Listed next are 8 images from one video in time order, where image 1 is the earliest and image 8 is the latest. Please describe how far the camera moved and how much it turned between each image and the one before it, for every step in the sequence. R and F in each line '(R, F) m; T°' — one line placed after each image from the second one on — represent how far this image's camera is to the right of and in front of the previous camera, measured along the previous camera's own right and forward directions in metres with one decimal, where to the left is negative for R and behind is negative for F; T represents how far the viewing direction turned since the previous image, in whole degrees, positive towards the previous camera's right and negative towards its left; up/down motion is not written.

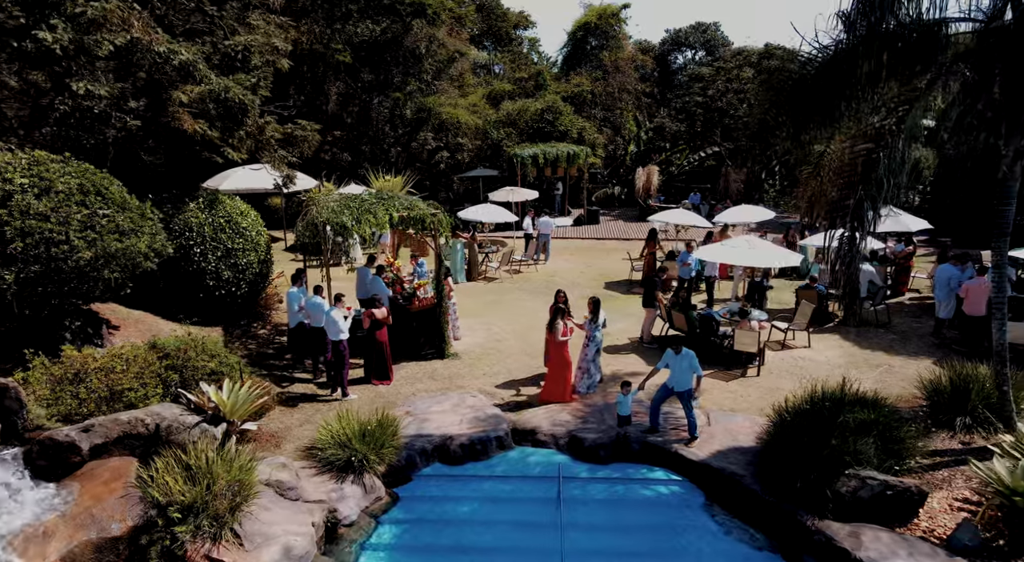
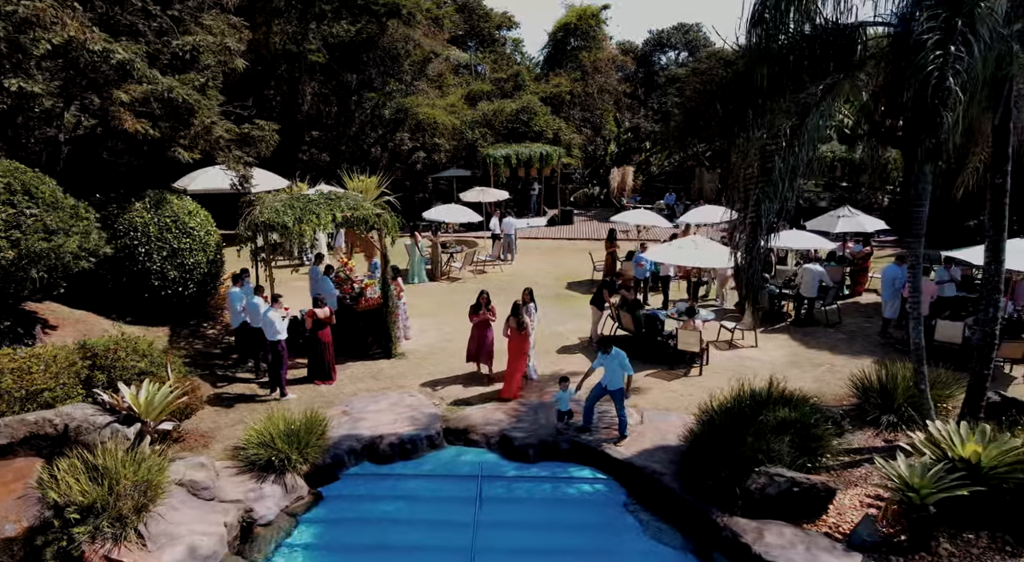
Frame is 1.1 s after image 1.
(+0.8, 0.0) m; +1°
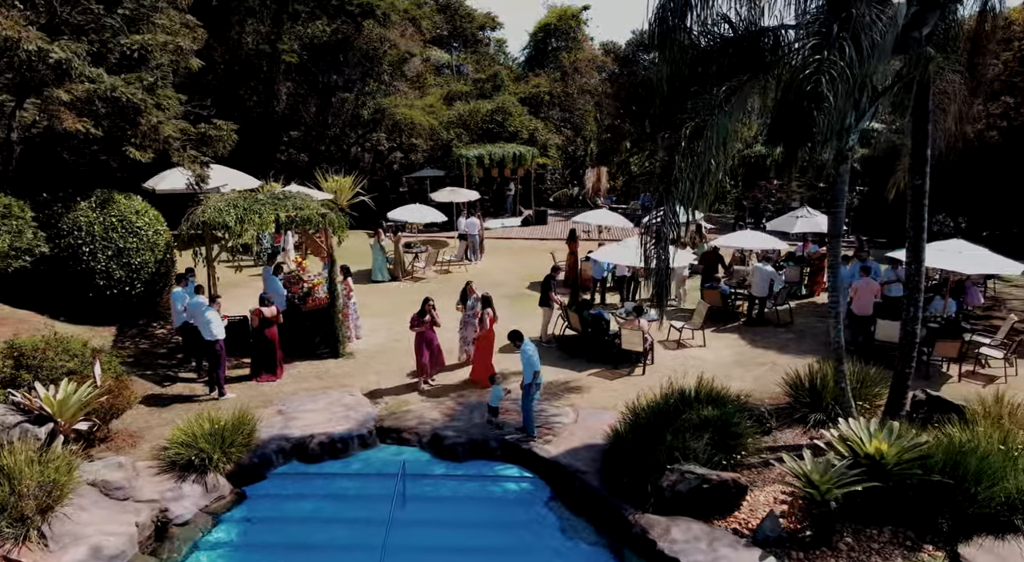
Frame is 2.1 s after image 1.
(+0.8, 0.0) m; +1°
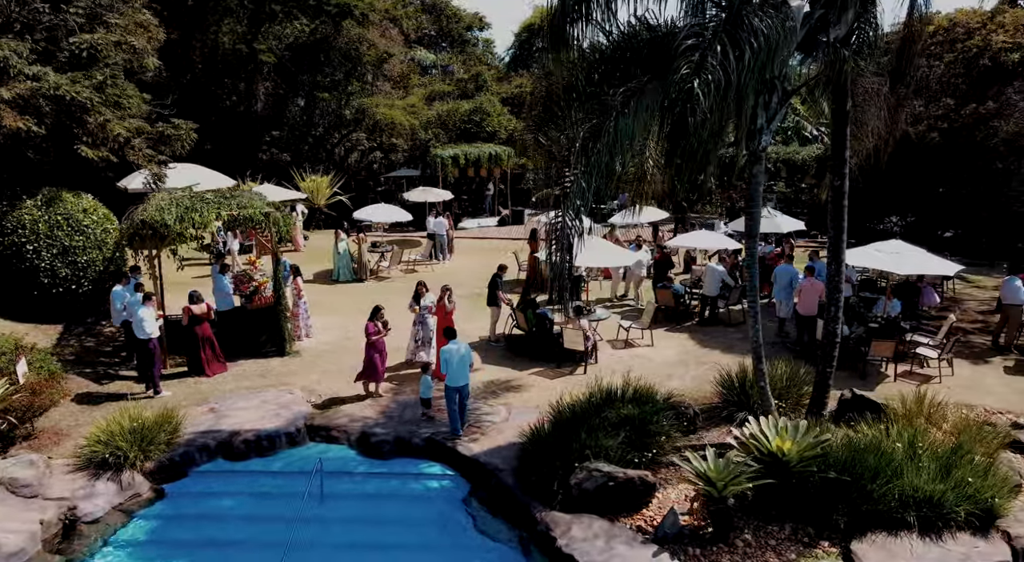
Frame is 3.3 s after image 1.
(+0.9, 0.0) m; 0°
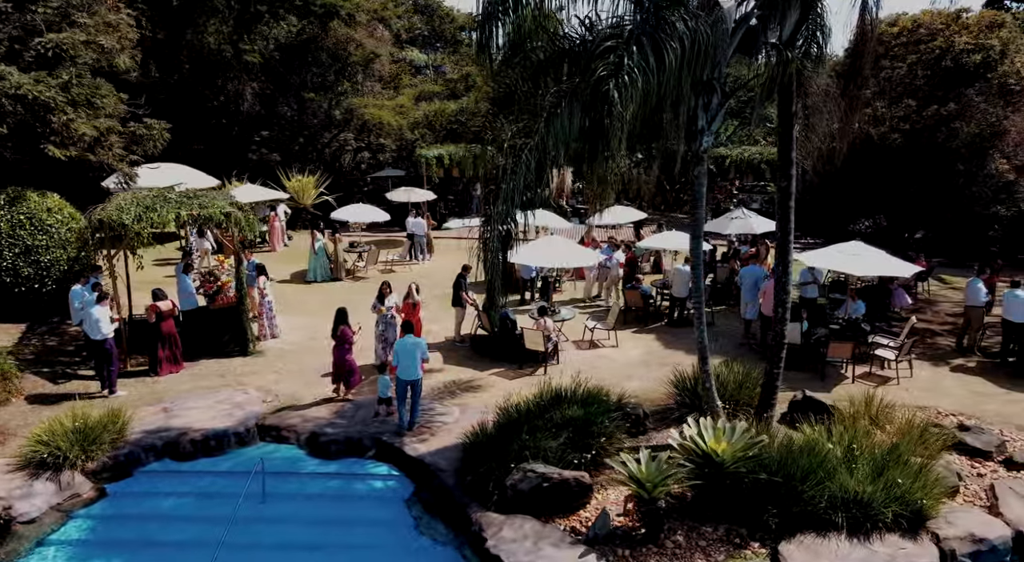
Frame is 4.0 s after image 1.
(+0.7, 0.0) m; 0°
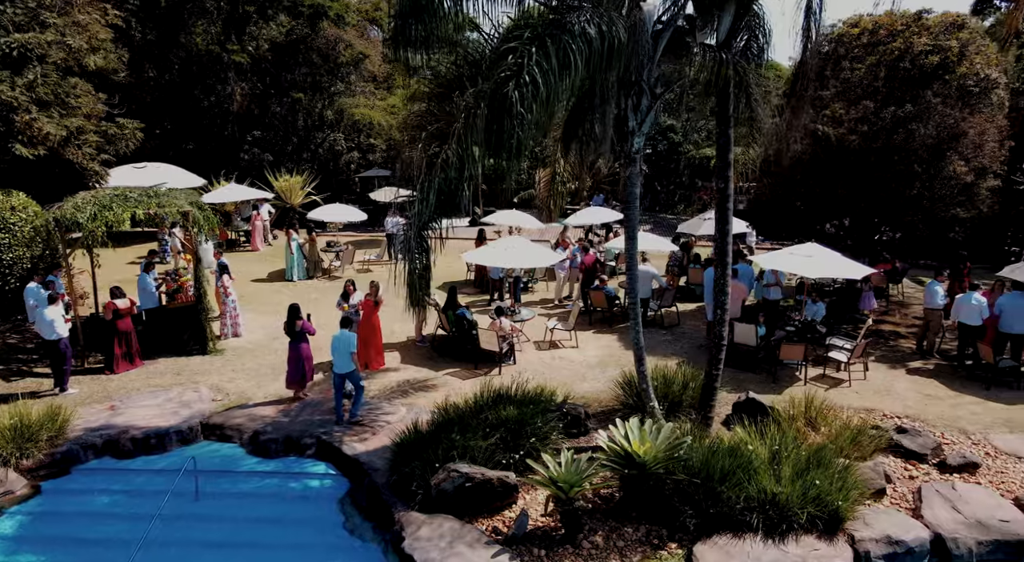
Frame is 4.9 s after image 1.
(+0.8, 0.0) m; 0°
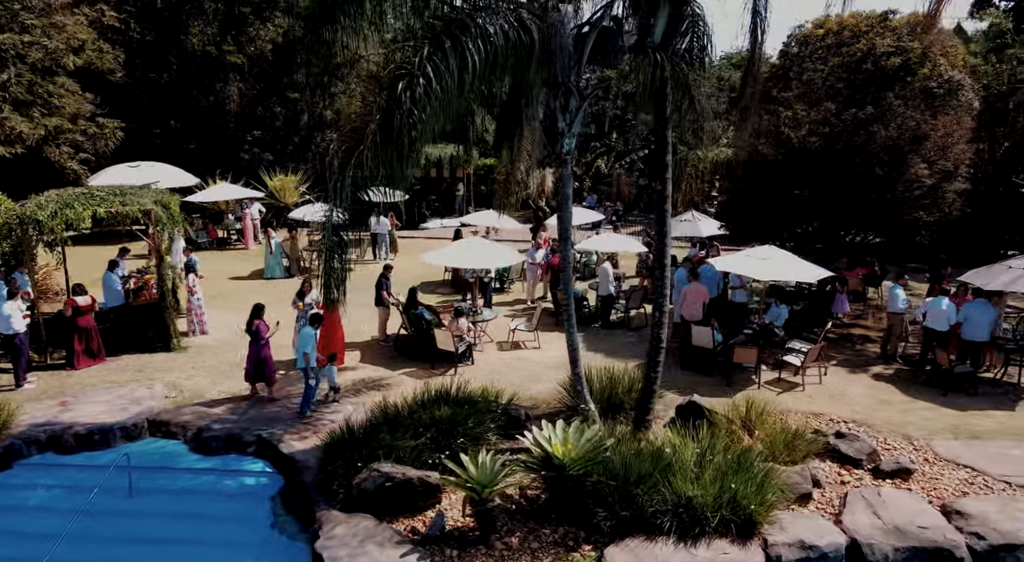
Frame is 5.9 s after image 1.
(+0.9, 0.0) m; -1°
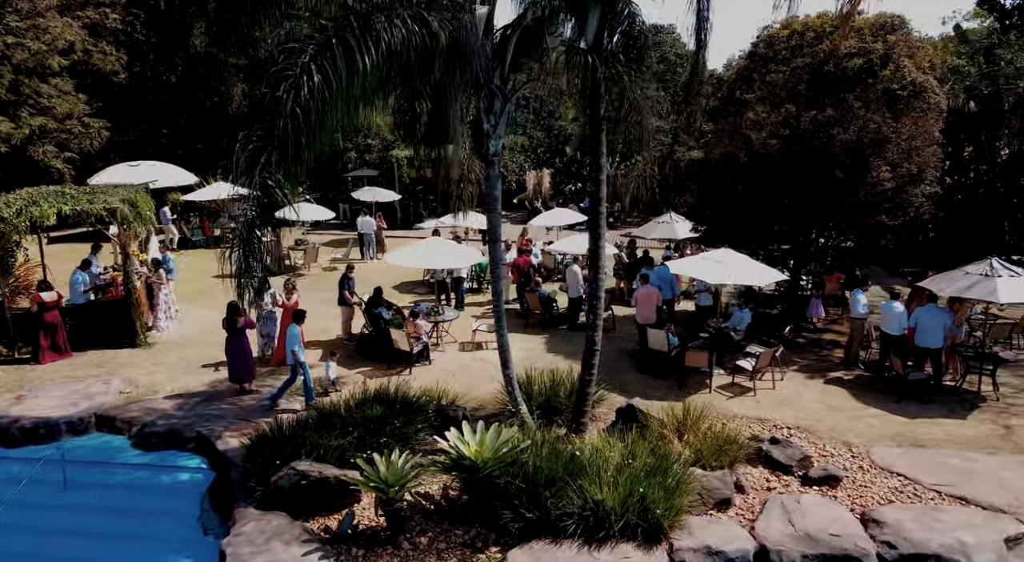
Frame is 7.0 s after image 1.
(+1.0, 0.0) m; -2°
